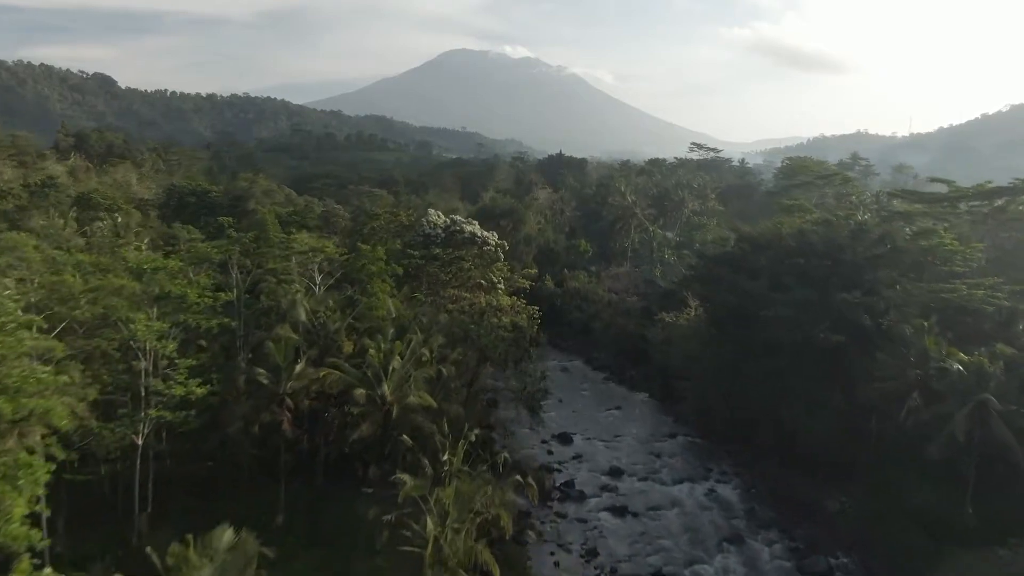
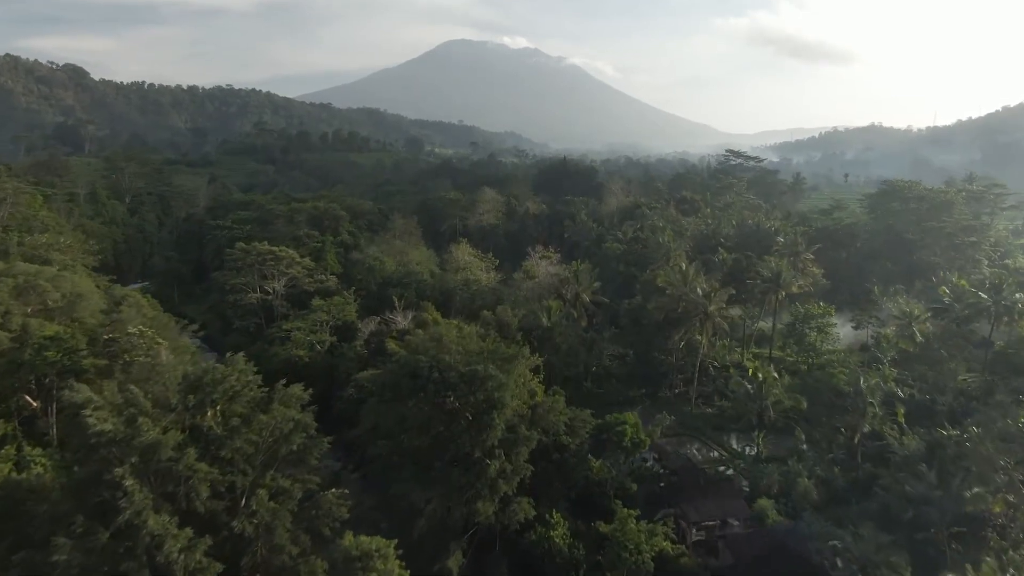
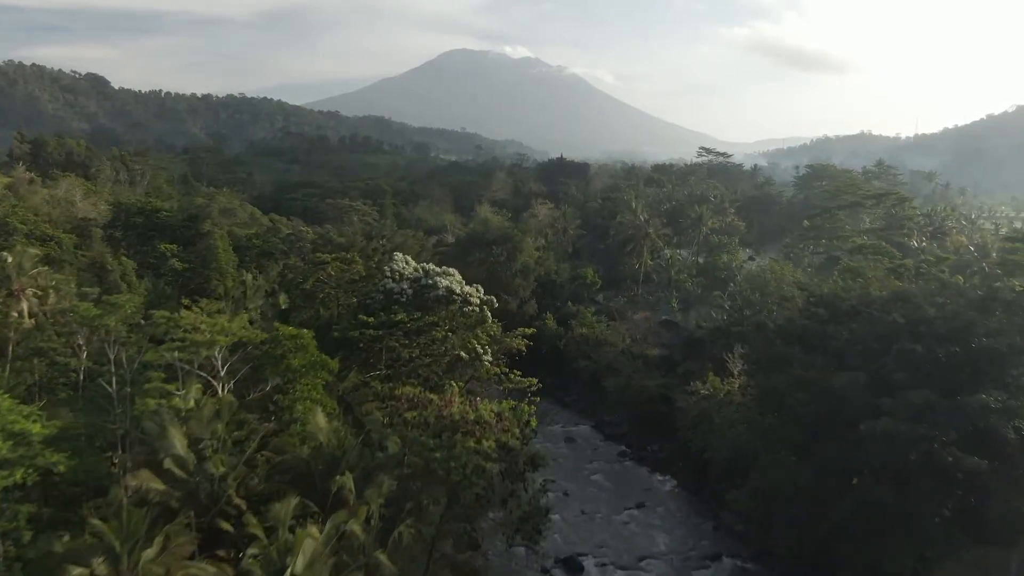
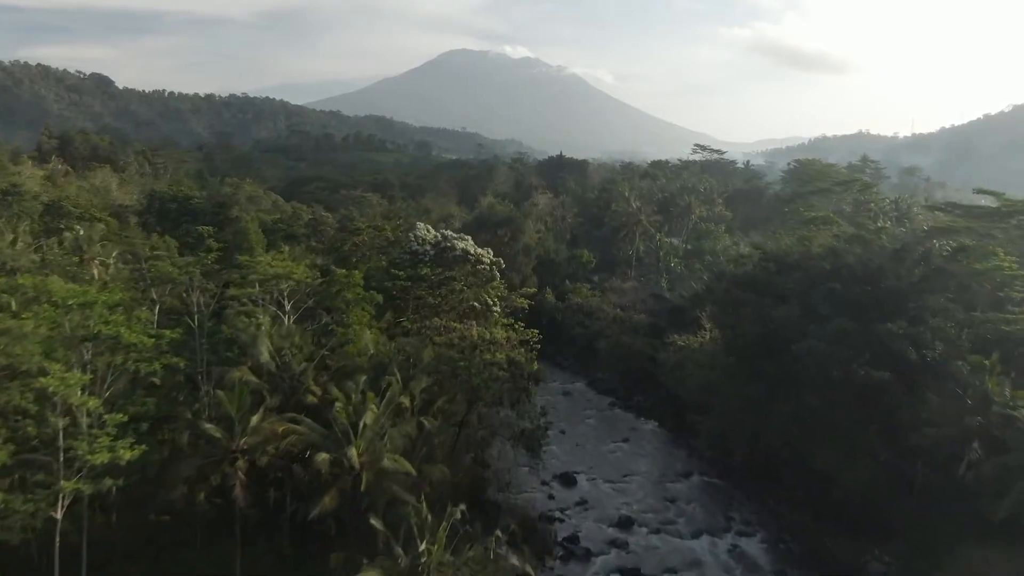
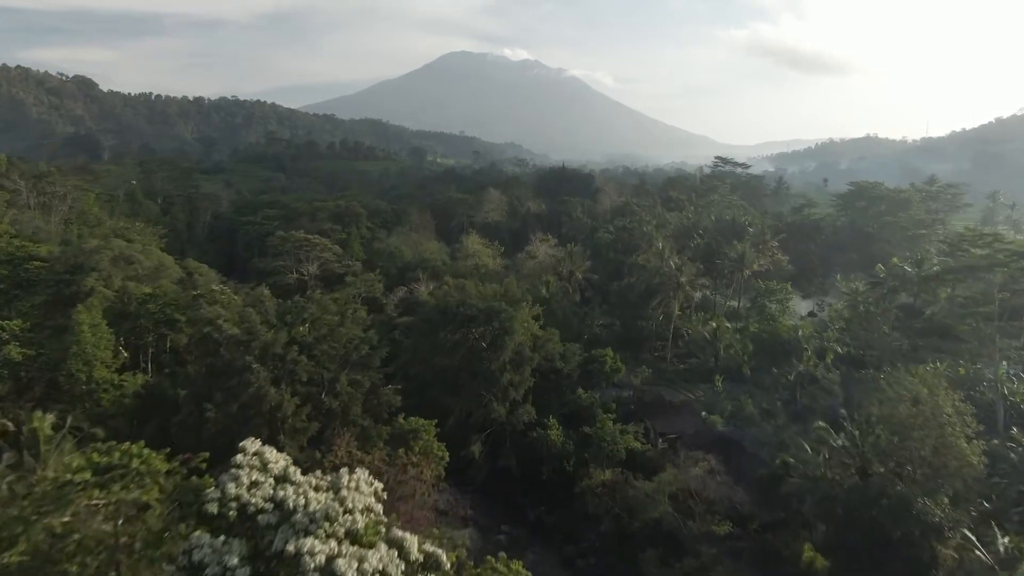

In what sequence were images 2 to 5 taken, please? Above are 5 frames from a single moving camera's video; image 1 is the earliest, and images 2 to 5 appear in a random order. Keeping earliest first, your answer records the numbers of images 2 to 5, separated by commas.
4, 3, 5, 2
